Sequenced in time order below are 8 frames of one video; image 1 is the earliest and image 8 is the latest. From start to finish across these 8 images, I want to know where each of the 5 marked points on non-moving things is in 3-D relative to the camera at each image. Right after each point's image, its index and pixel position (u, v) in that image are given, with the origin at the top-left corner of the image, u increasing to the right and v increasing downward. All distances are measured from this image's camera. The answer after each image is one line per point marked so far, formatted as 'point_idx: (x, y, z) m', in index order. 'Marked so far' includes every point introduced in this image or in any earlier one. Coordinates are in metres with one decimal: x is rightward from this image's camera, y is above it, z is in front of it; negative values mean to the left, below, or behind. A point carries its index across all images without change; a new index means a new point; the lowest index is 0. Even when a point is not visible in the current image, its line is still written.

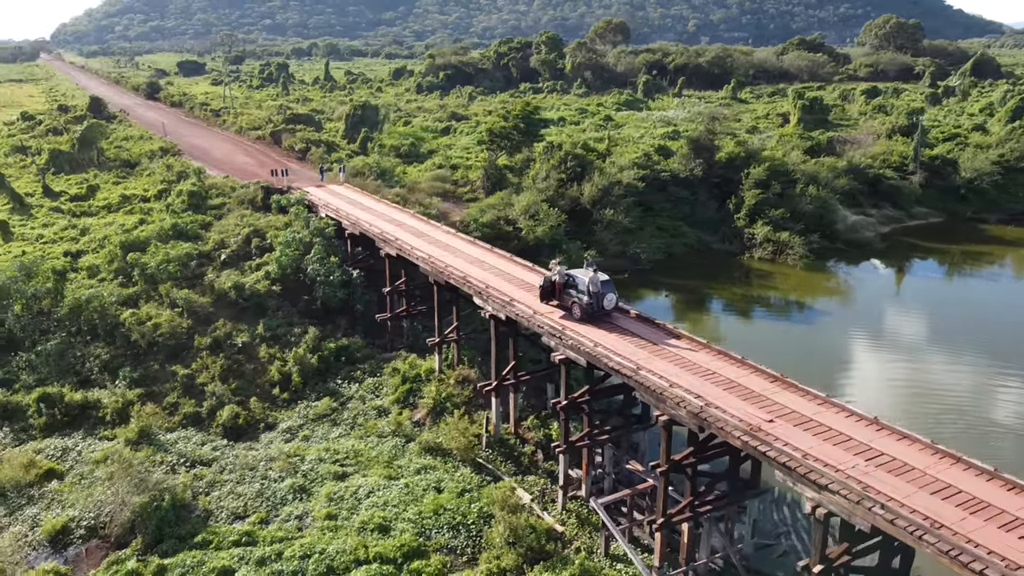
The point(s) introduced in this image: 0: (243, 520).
0: (-5.8, -5.0, +17.5) m
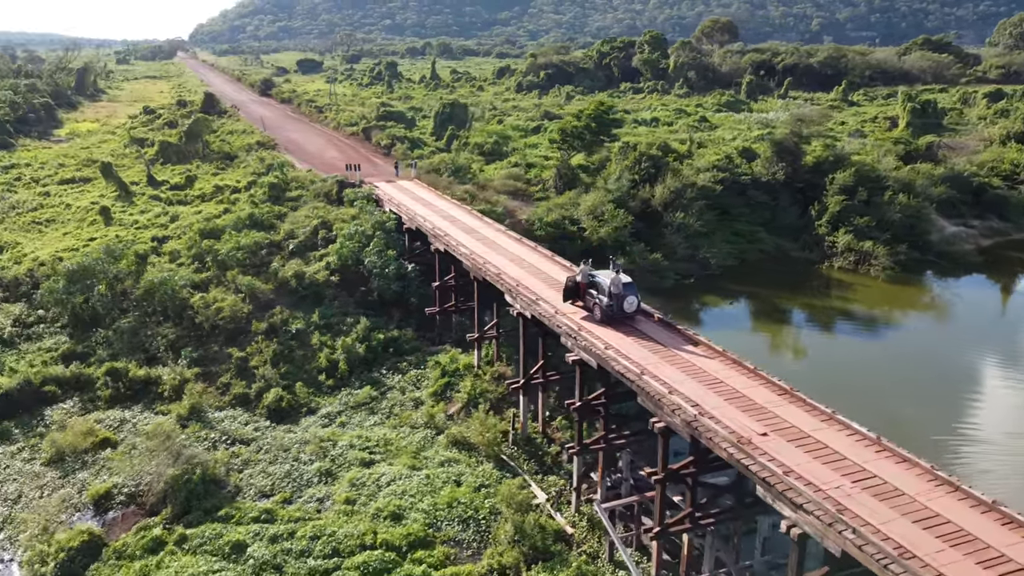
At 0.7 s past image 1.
0: (-5.5, -4.7, +18.2) m
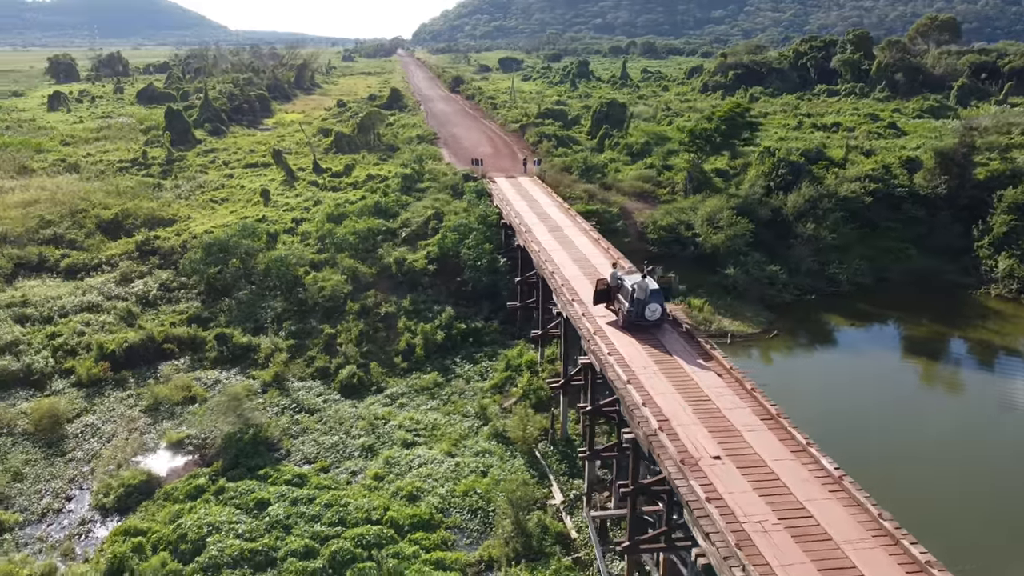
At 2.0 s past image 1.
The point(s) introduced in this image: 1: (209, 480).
0: (-4.9, -4.3, +19.6) m
1: (-7.0, -4.4, +18.5) m
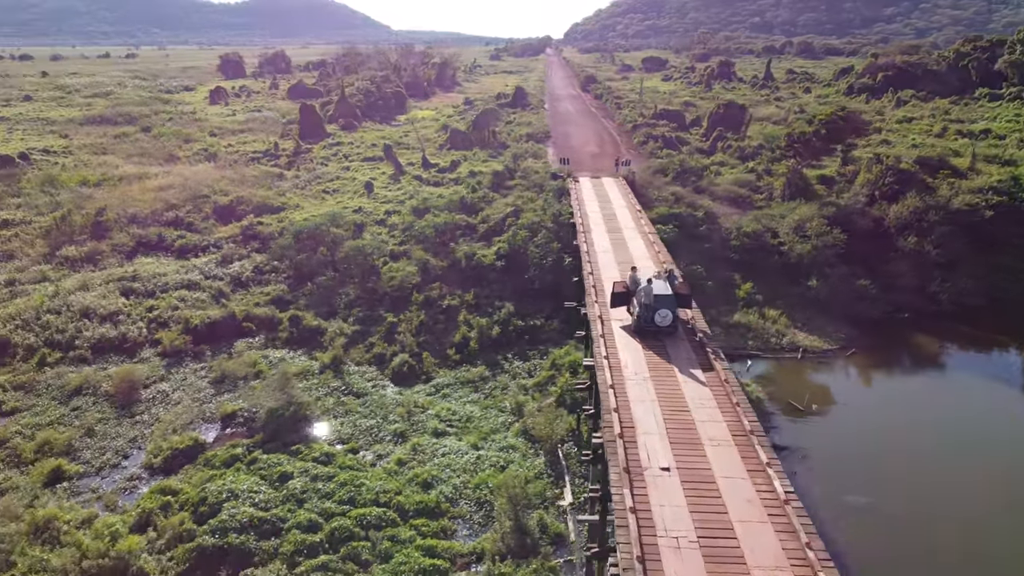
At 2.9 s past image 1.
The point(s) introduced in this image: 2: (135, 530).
0: (-4.3, -4.0, +20.5) m
1: (-6.5, -4.0, +19.8) m
2: (-7.9, -5.0, +16.8) m
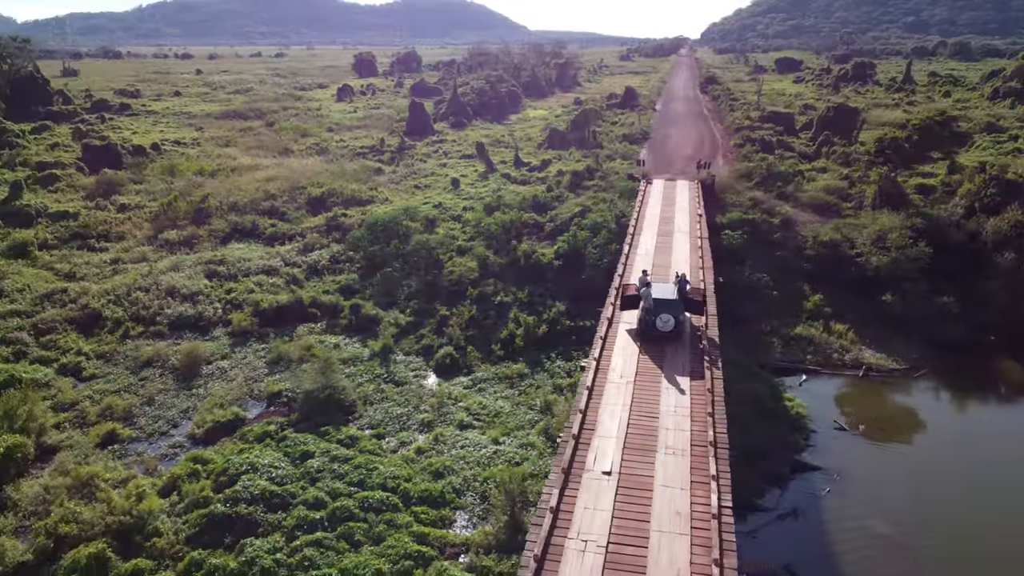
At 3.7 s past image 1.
0: (-3.8, -3.7, +21.2) m
1: (-6.0, -3.6, +20.8) m
2: (-7.9, -4.6, +18.1) m
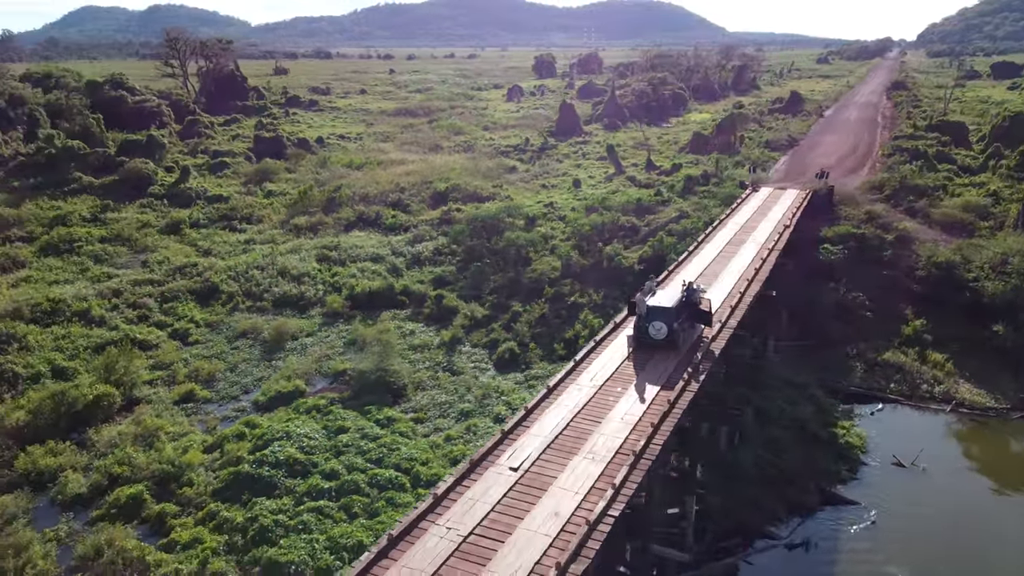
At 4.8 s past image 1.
0: (-2.8, -3.4, +22.2) m
1: (-5.1, -3.2, +22.3) m
2: (-7.5, -4.0, +20.0) m
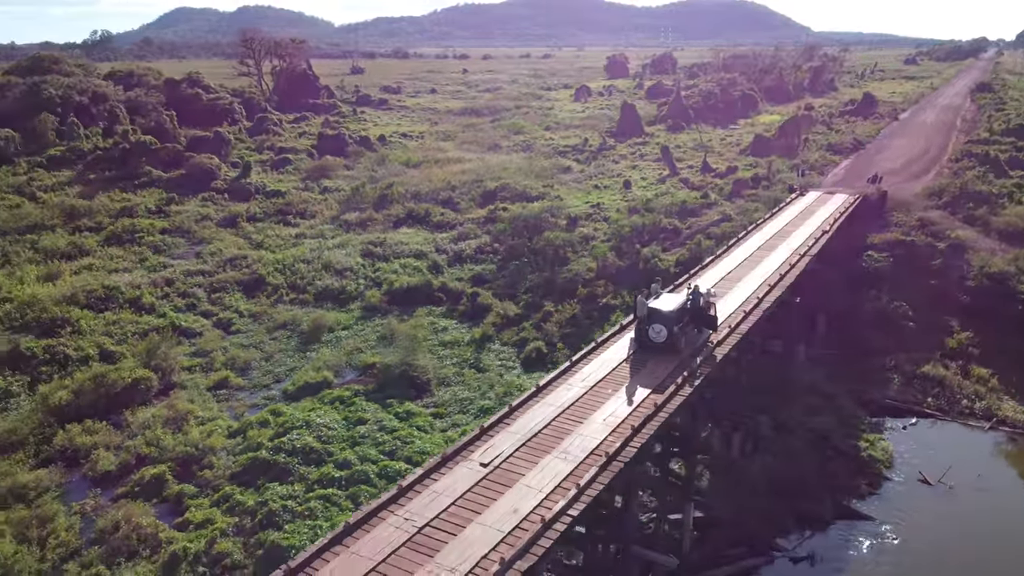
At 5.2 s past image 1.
0: (-2.3, -3.3, +22.5) m
1: (-4.5, -3.0, +22.8) m
2: (-7.2, -3.8, +20.8) m
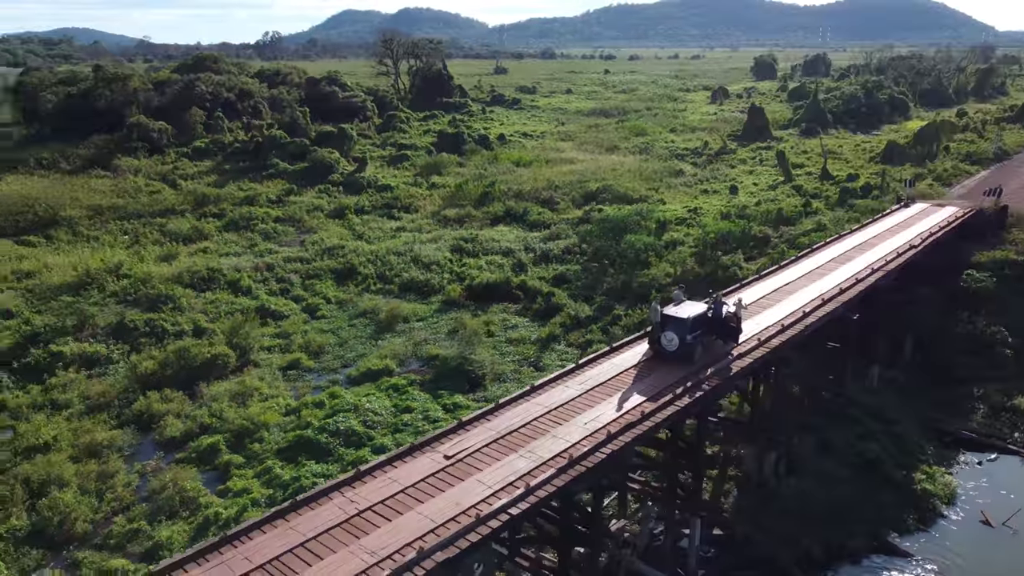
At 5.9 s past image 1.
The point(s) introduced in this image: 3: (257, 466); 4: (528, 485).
0: (-0.9, -3.2, +22.8) m
1: (-3.0, -2.8, +23.5) m
2: (-6.0, -3.4, +22.0) m
3: (-6.1, -4.3, +19.2) m
4: (+0.3, -2.6, +10.7) m
